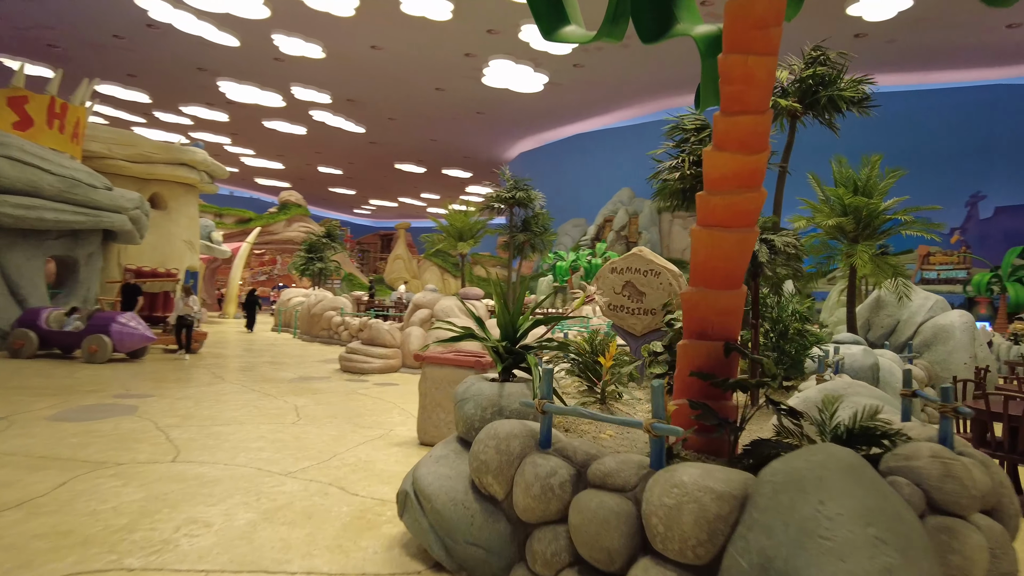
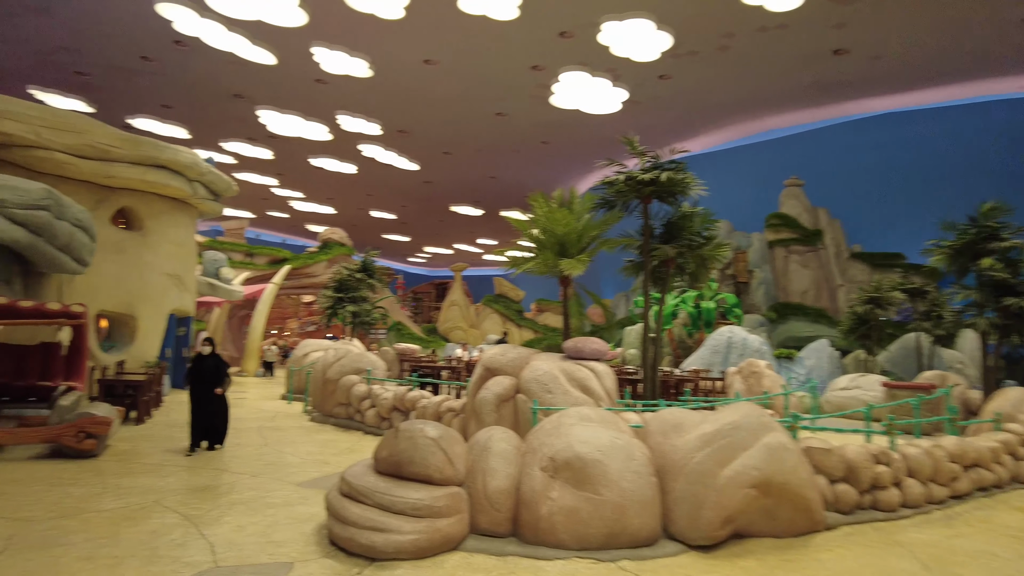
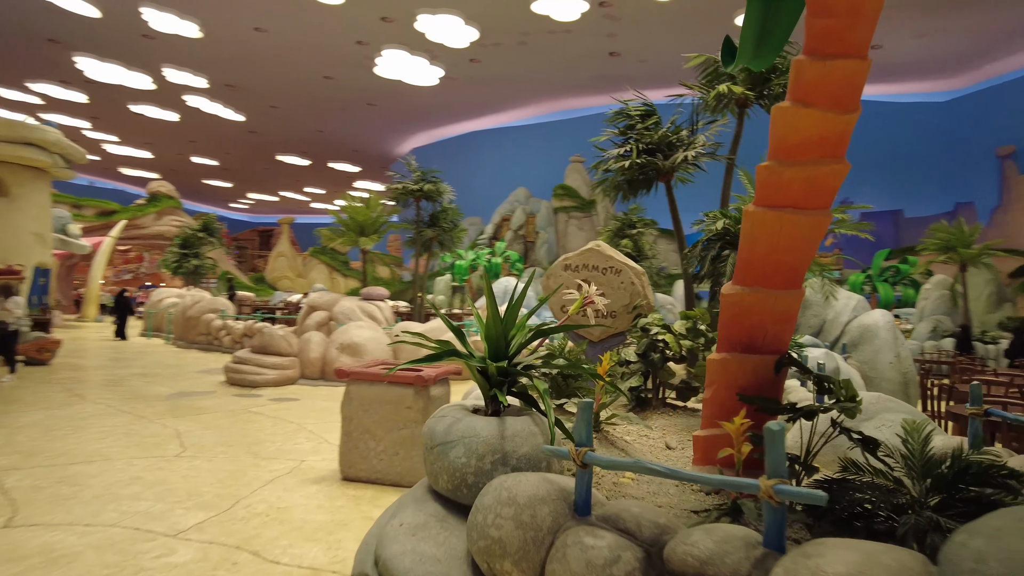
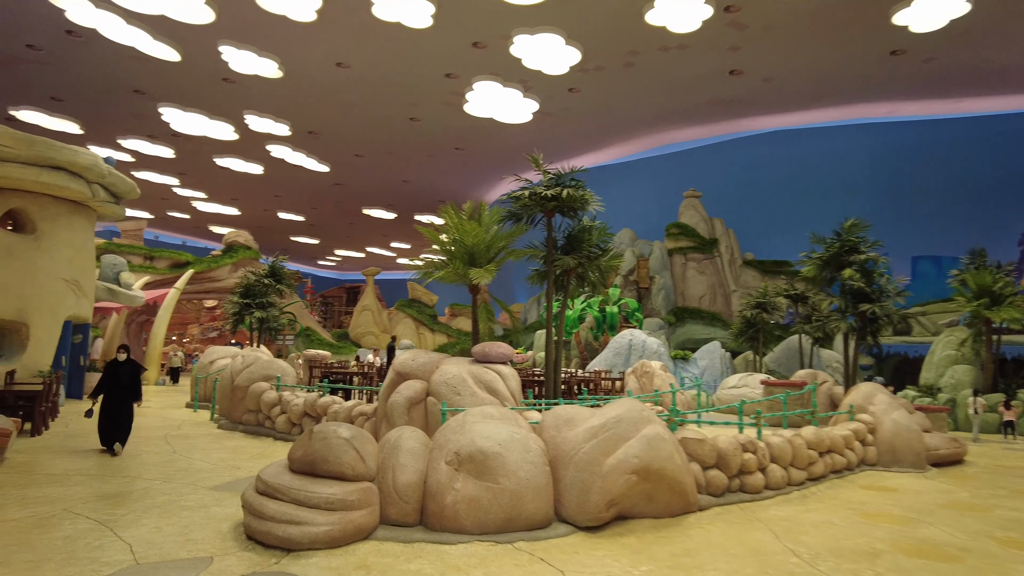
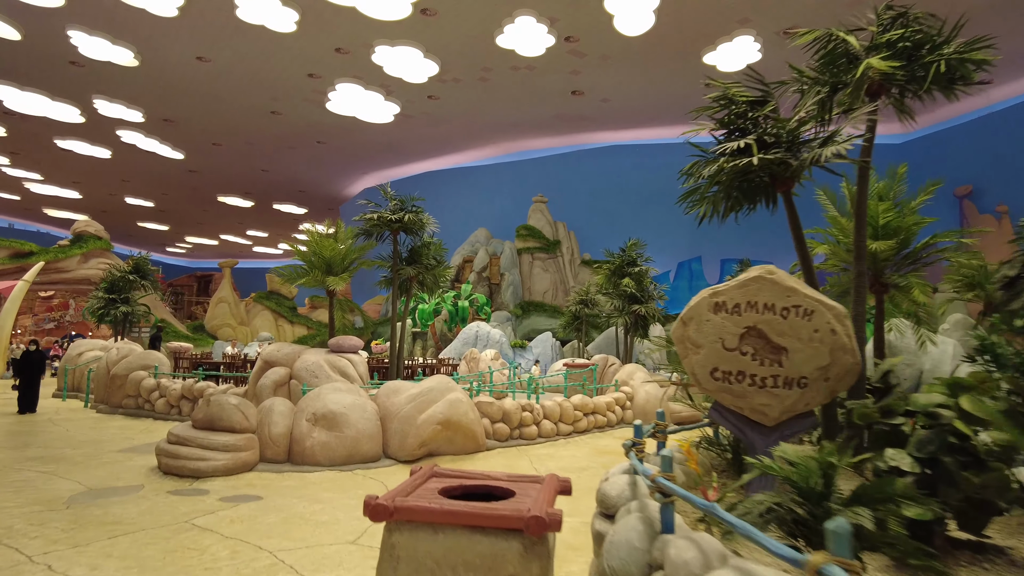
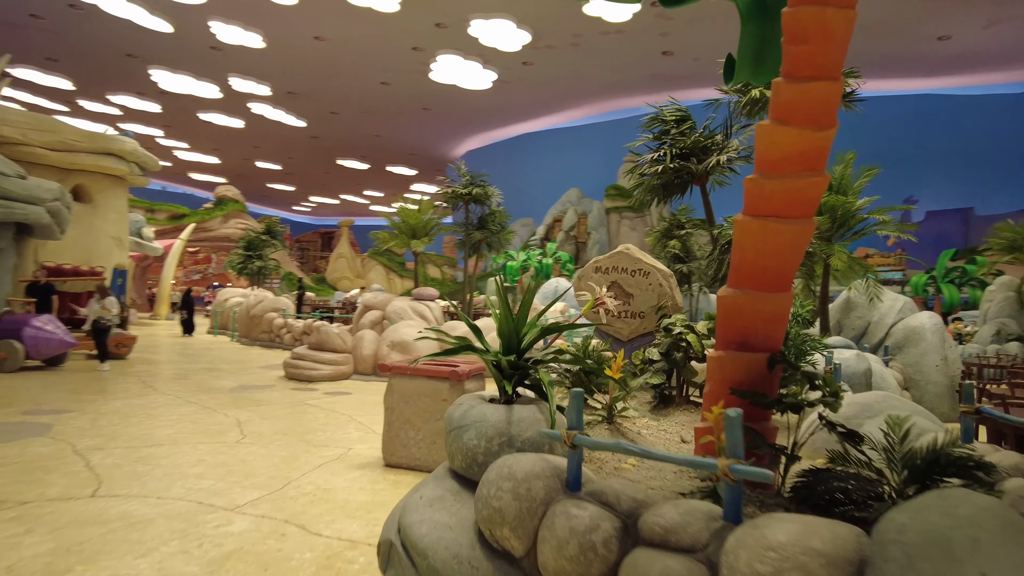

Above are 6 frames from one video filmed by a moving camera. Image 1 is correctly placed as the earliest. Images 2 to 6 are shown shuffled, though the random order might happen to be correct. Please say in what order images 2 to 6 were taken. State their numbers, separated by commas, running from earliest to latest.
6, 3, 5, 4, 2
